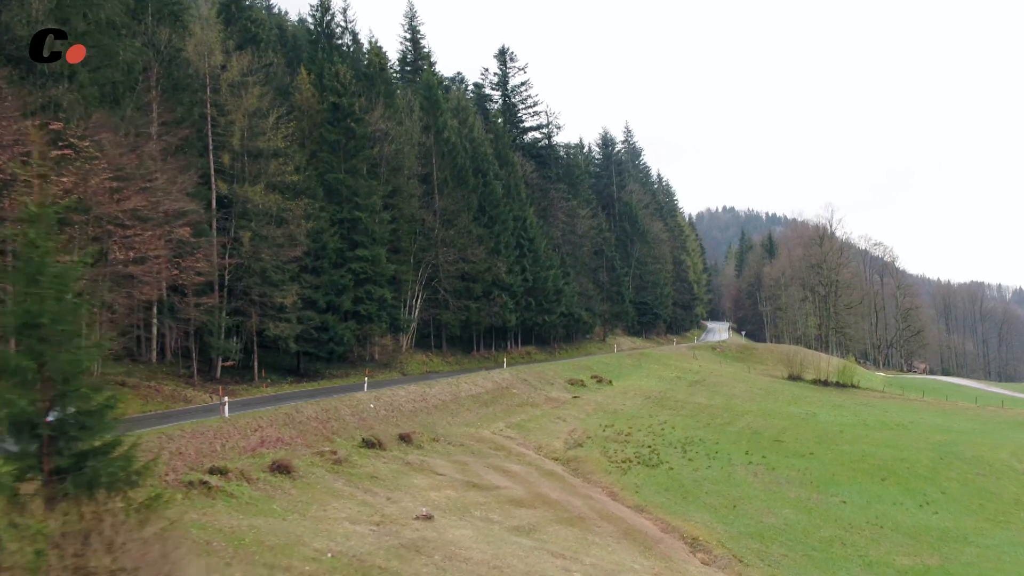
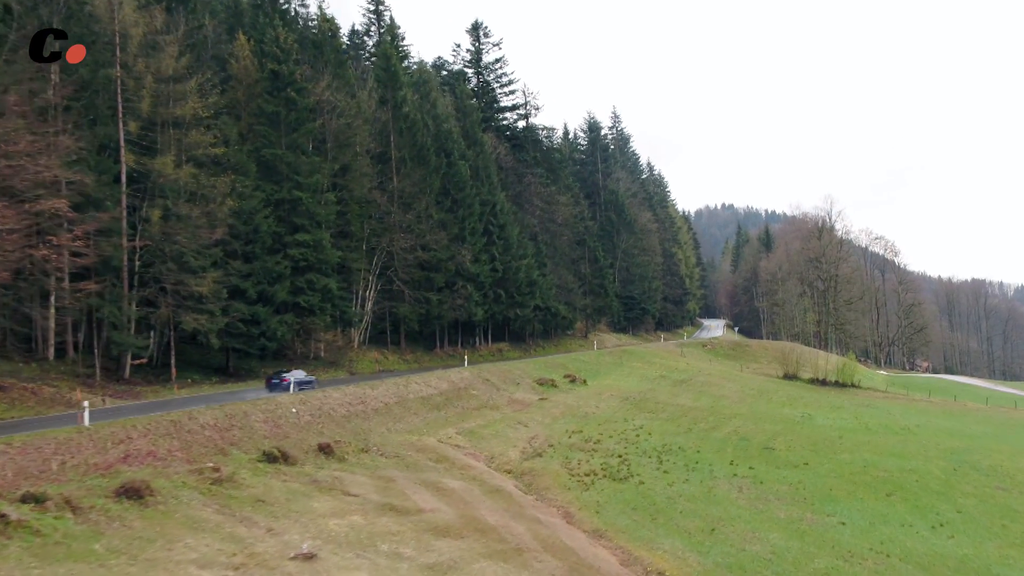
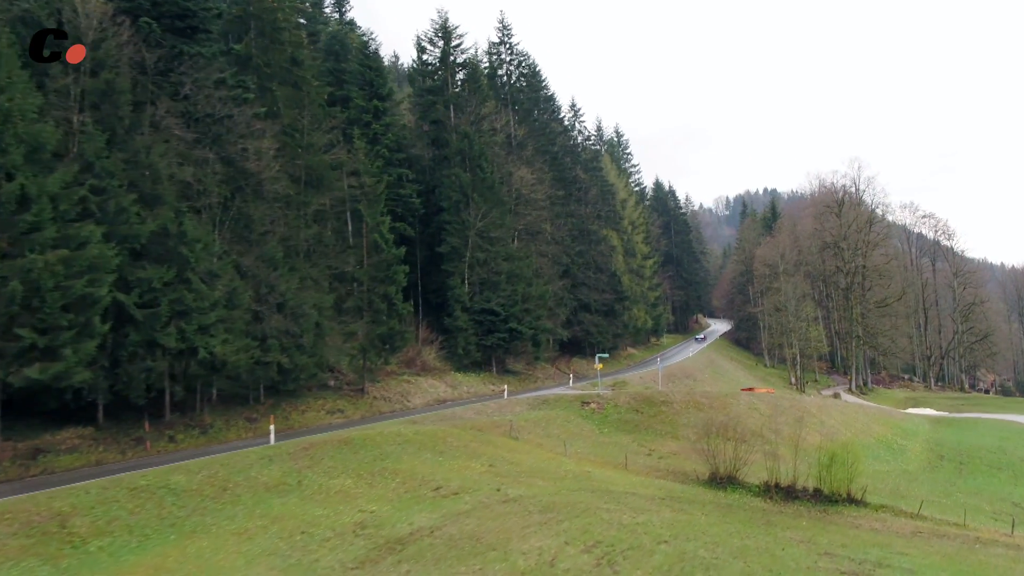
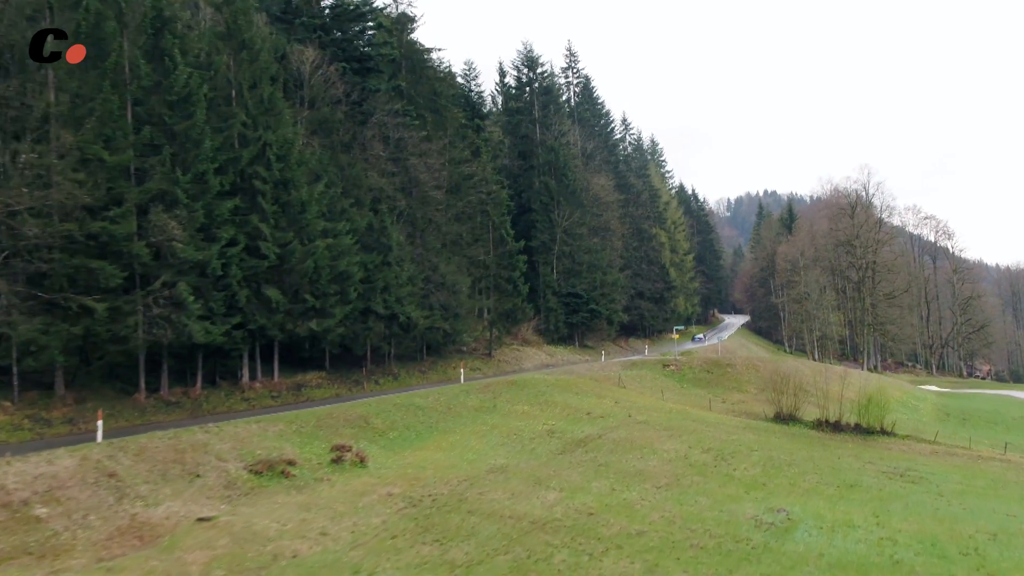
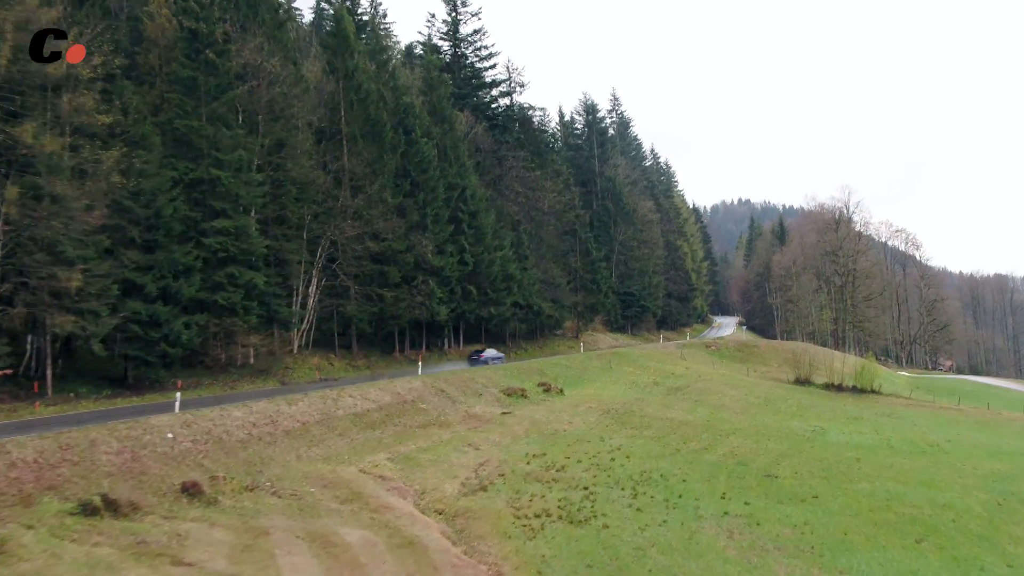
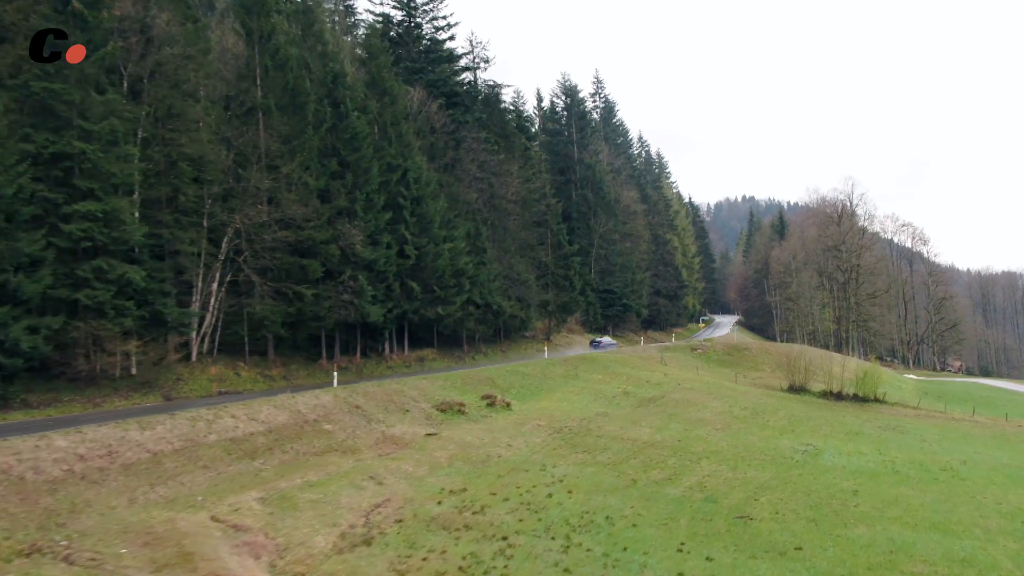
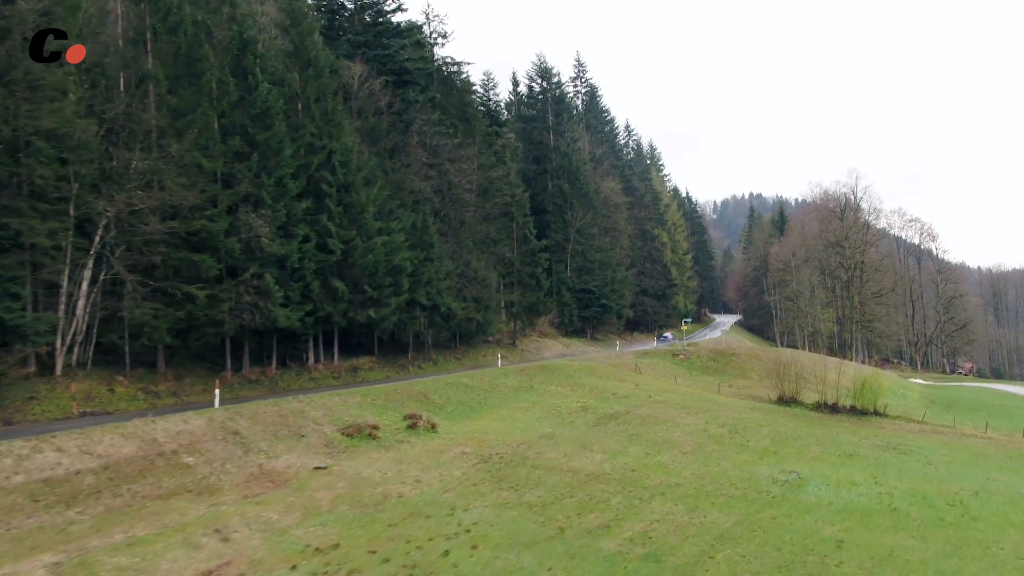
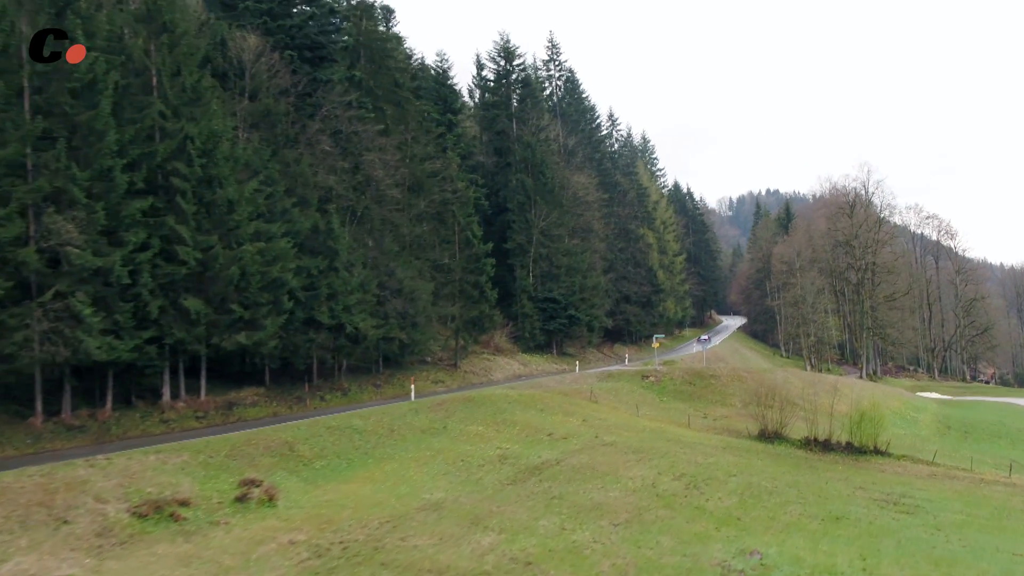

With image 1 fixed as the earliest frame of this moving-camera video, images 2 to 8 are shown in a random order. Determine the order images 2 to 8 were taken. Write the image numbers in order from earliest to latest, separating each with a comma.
2, 5, 6, 7, 4, 8, 3
